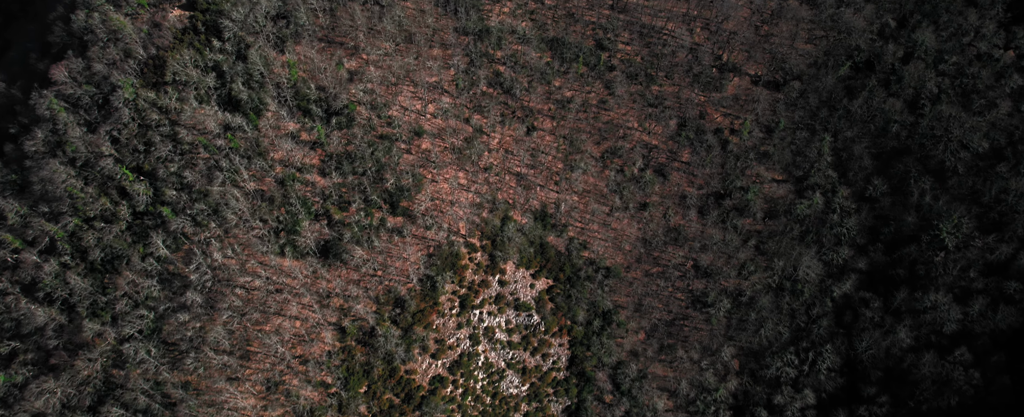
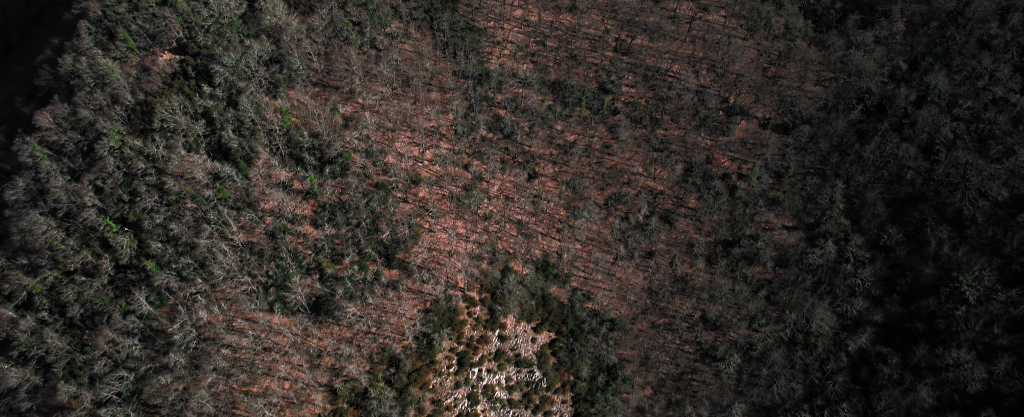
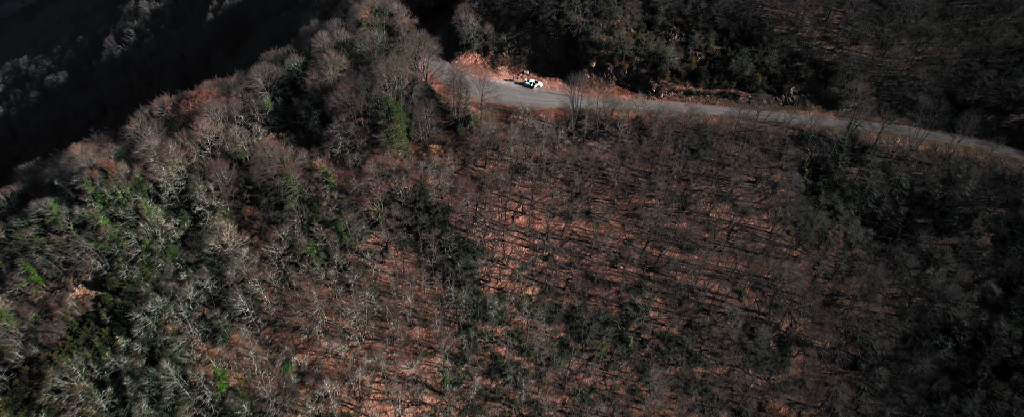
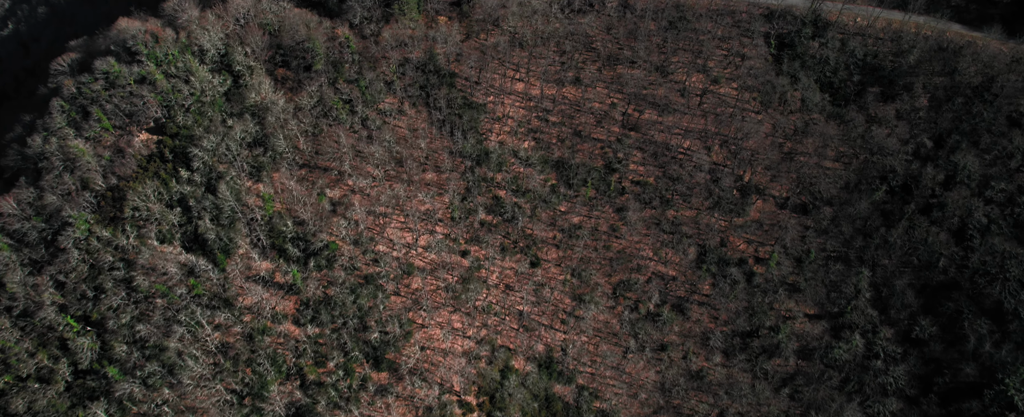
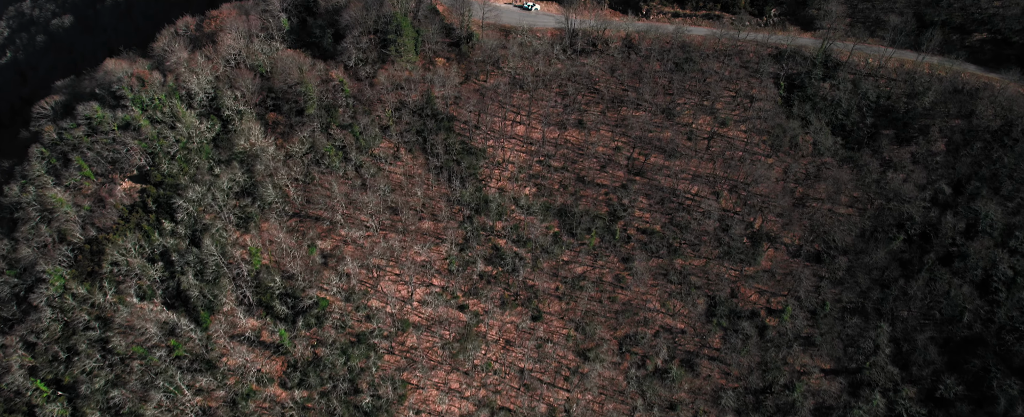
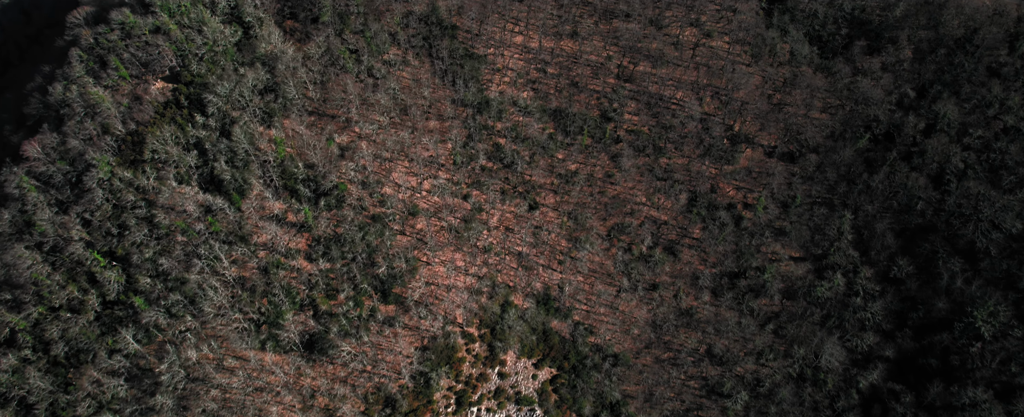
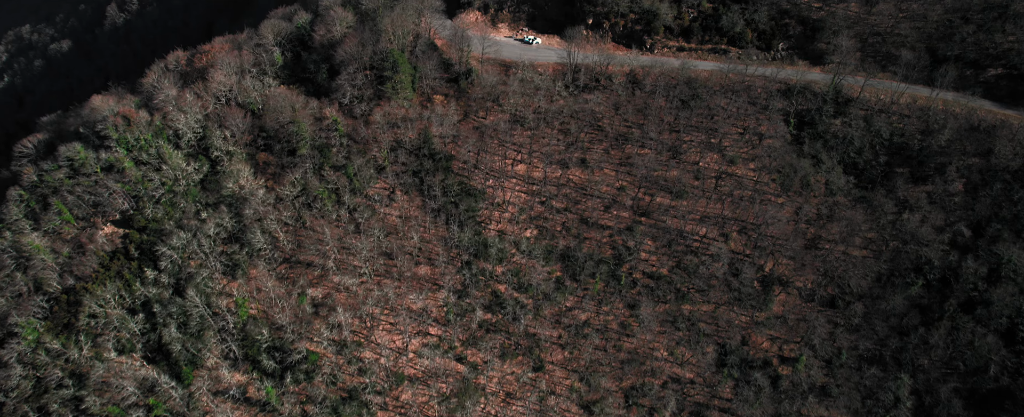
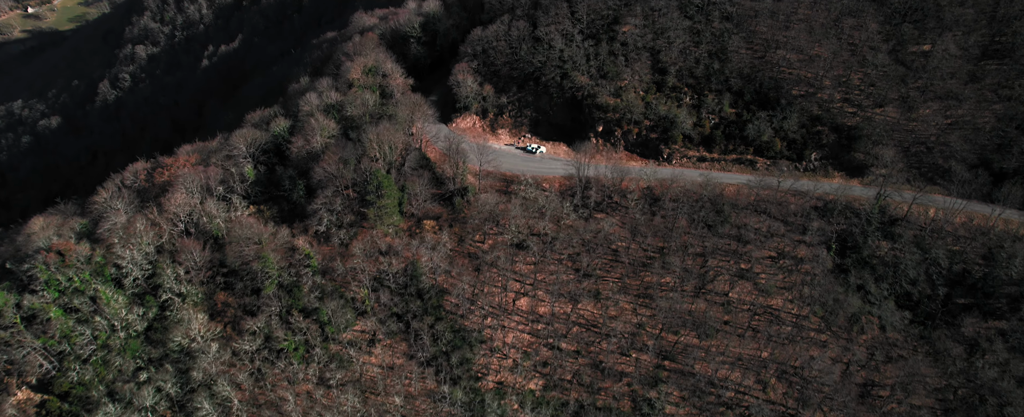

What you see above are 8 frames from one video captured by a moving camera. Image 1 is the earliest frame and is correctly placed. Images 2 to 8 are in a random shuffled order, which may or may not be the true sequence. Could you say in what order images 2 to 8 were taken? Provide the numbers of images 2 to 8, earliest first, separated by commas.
2, 6, 4, 5, 7, 3, 8
